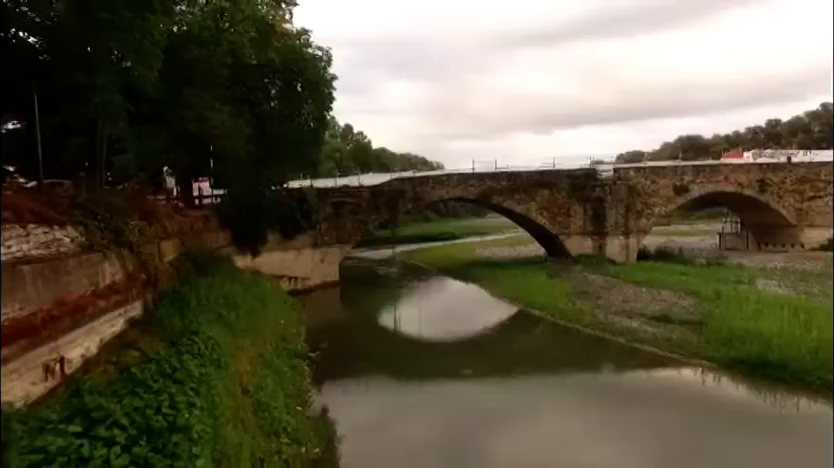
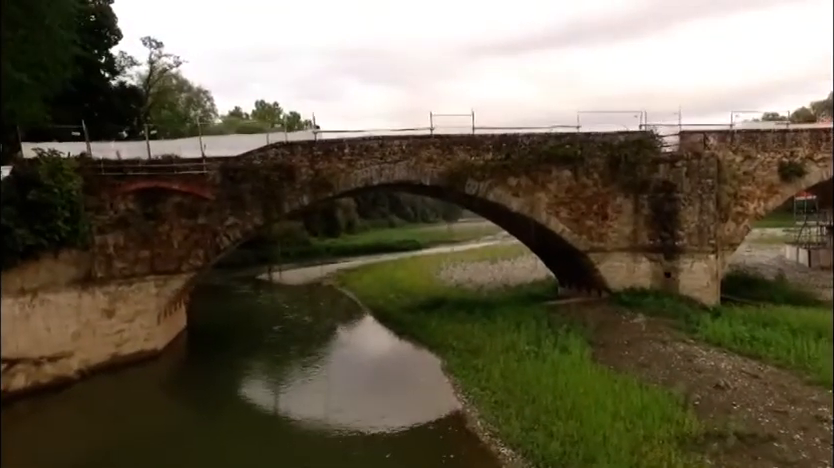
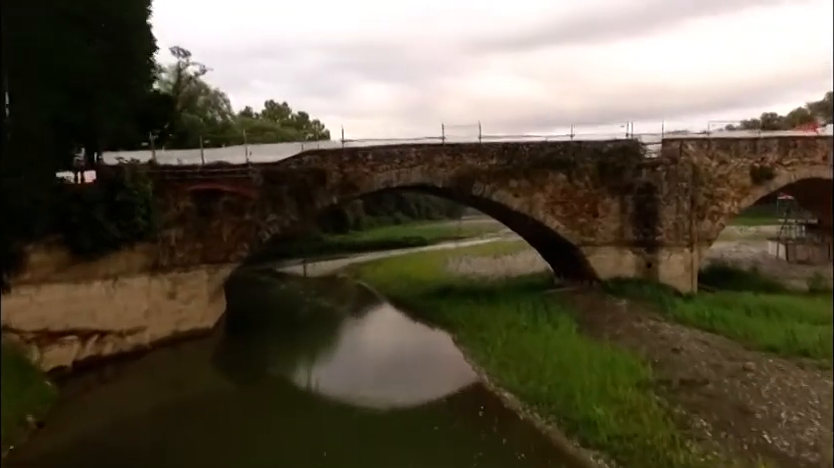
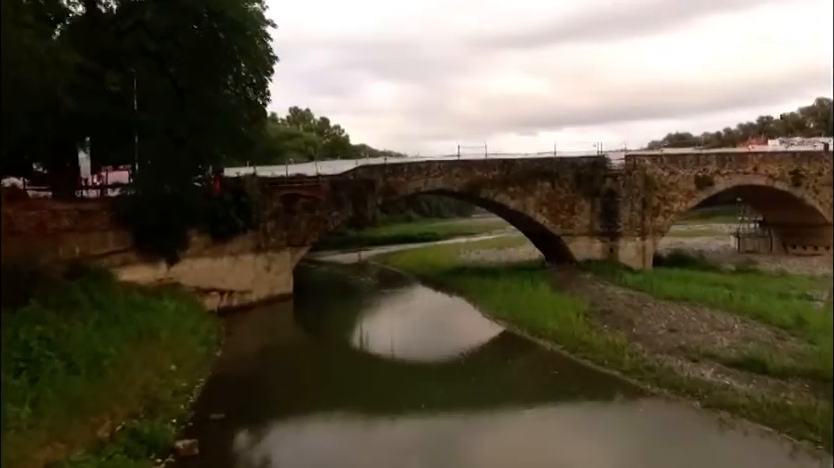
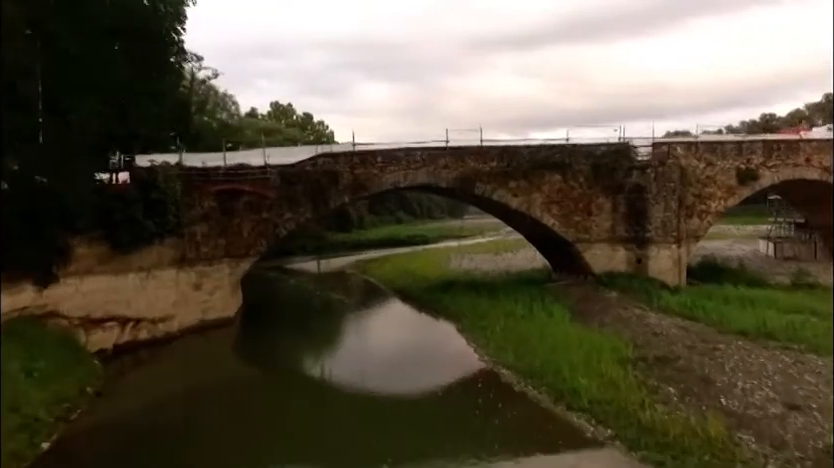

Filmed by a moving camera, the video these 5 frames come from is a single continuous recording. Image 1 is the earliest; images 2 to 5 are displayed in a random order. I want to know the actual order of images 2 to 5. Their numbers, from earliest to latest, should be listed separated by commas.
4, 5, 3, 2
